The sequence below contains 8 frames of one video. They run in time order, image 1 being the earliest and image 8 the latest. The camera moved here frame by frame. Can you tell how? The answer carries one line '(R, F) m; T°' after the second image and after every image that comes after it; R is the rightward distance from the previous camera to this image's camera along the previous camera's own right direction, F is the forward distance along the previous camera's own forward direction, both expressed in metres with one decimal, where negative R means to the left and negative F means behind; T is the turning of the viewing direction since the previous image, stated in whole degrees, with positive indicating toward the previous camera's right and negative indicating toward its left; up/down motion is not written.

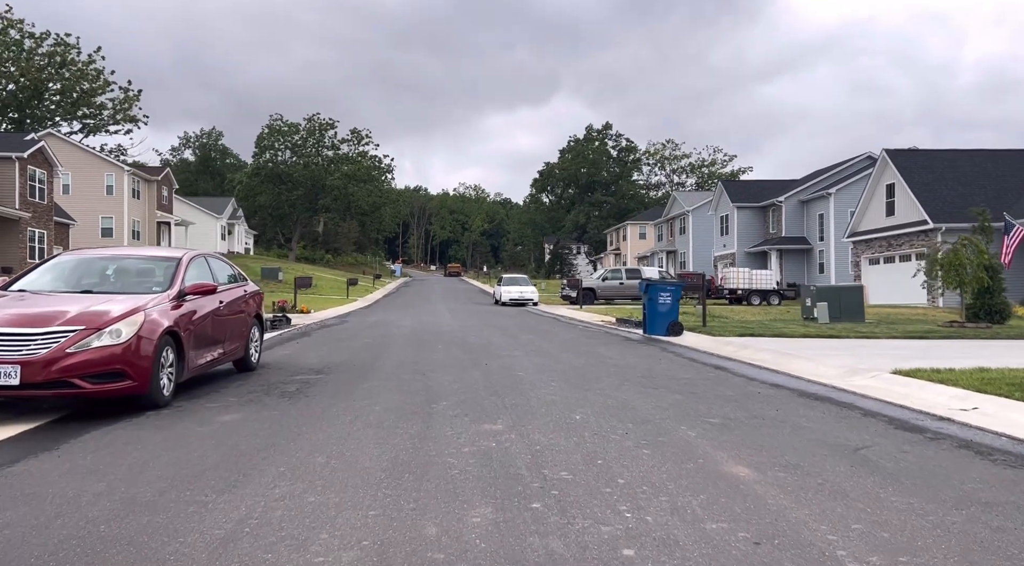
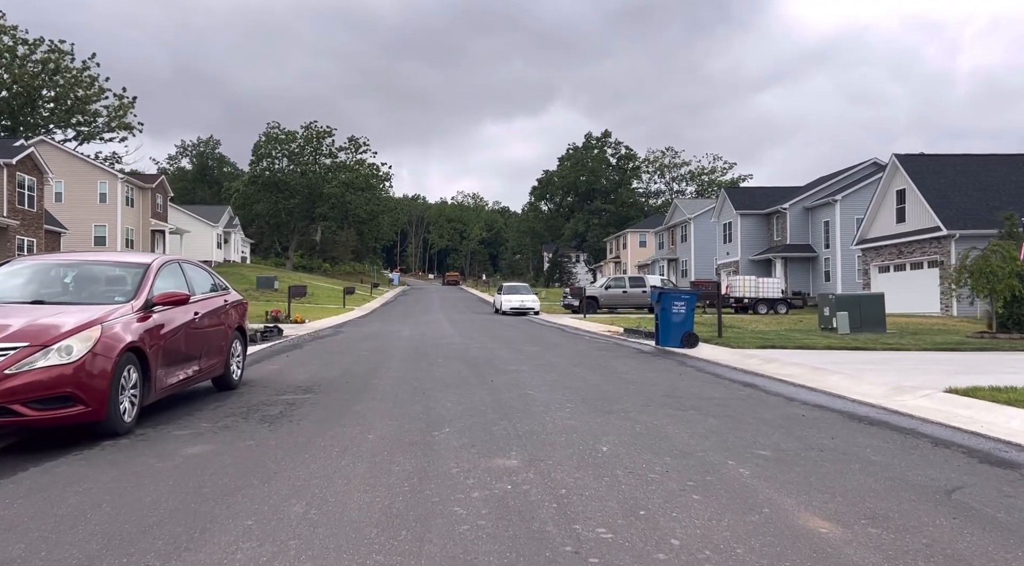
(-0.1, +1.1) m; 0°
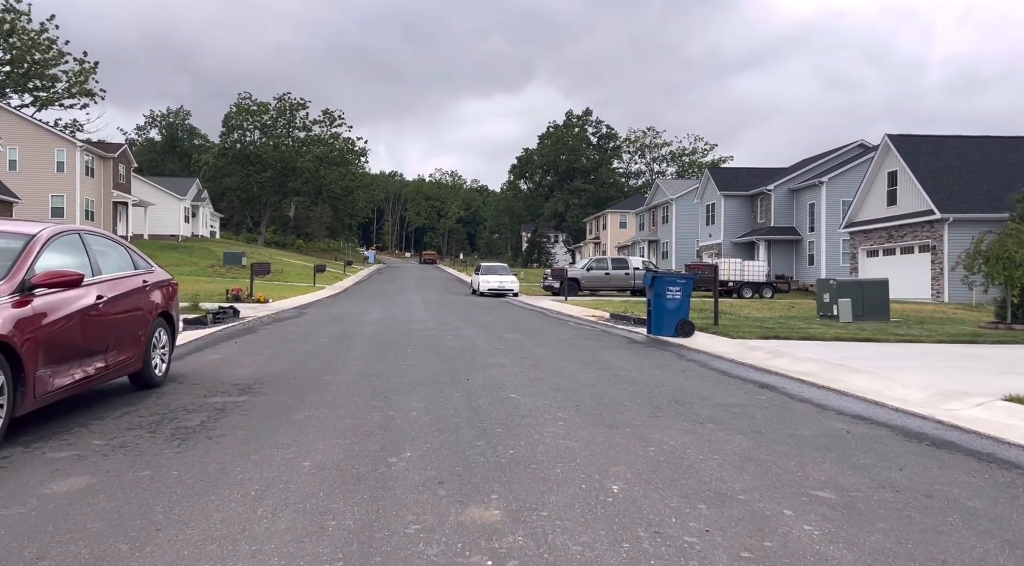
(0.0, +1.6) m; +2°
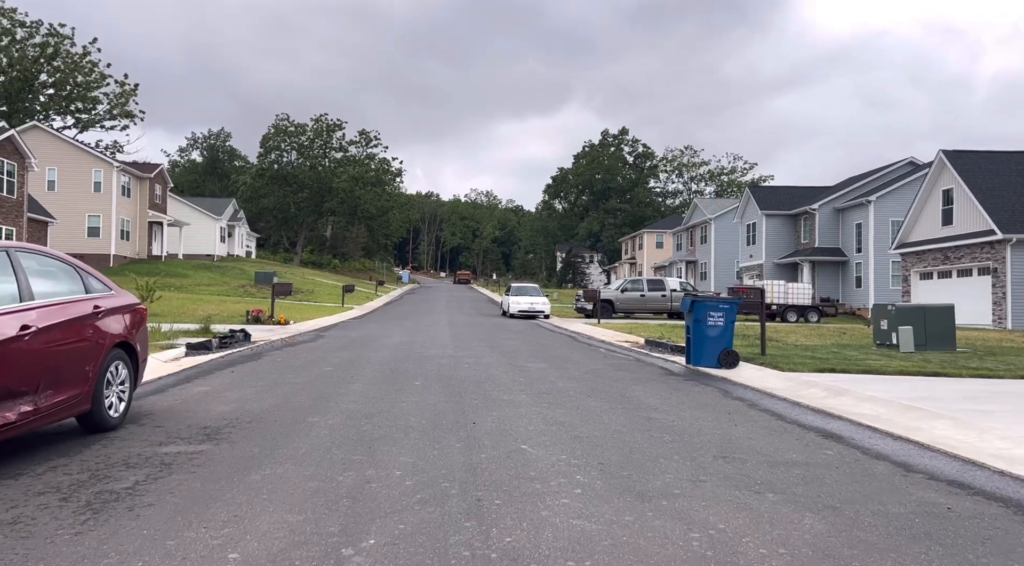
(+0.2, +1.3) m; -3°
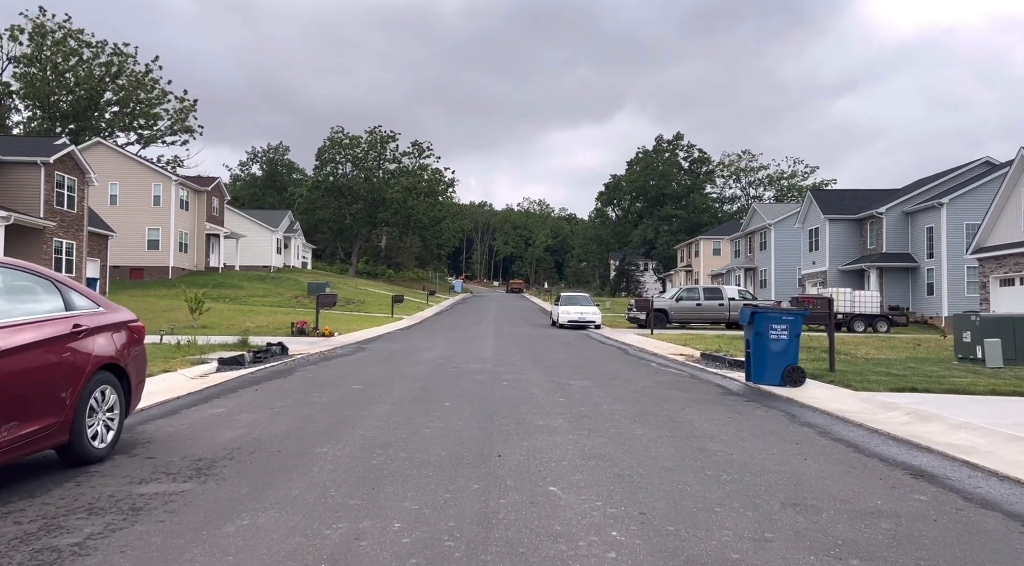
(+0.2, +1.0) m; -4°
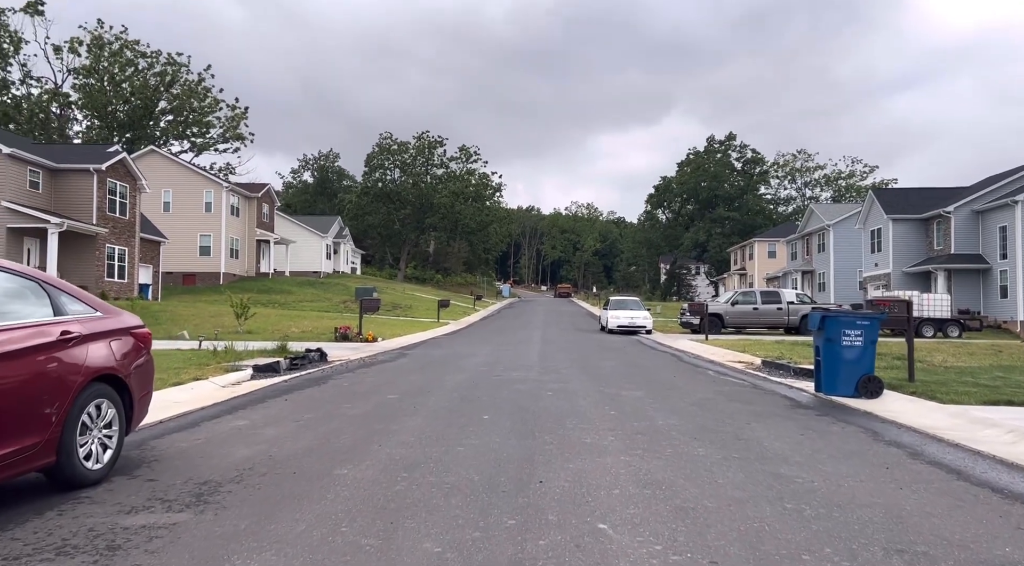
(0.0, +0.9) m; -4°
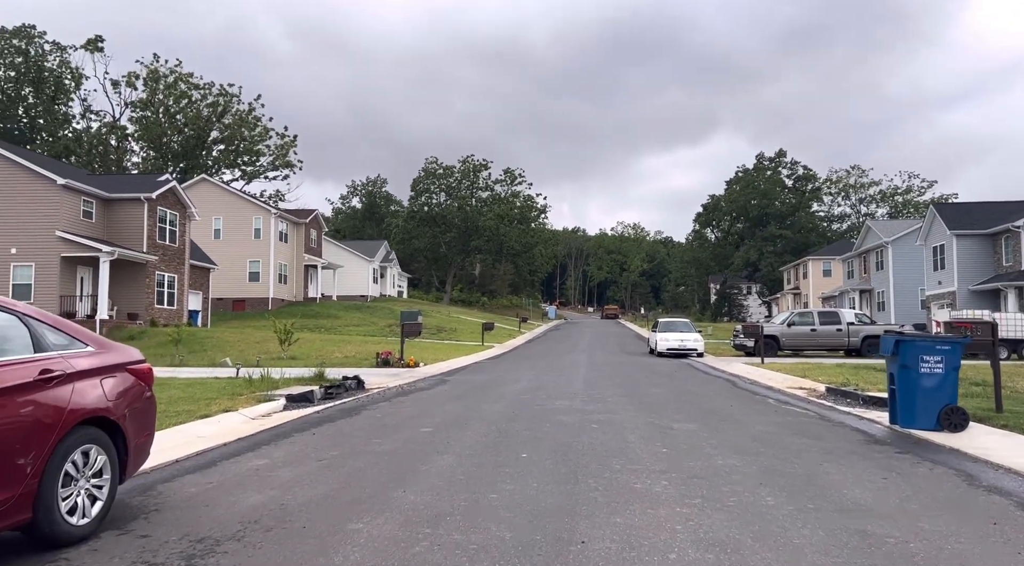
(+0.1, +0.8) m; -3°
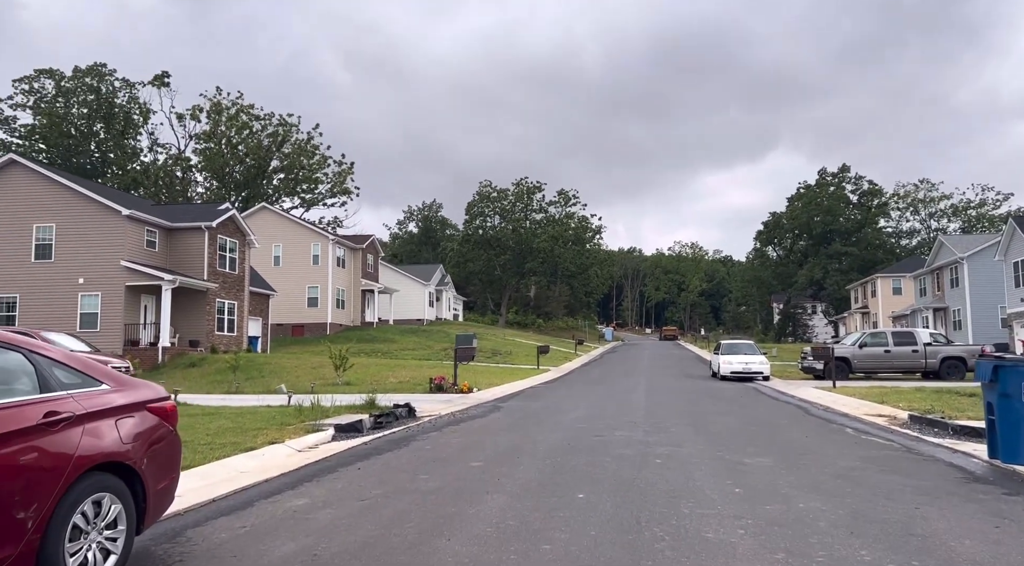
(0.0, +0.6) m; -4°
